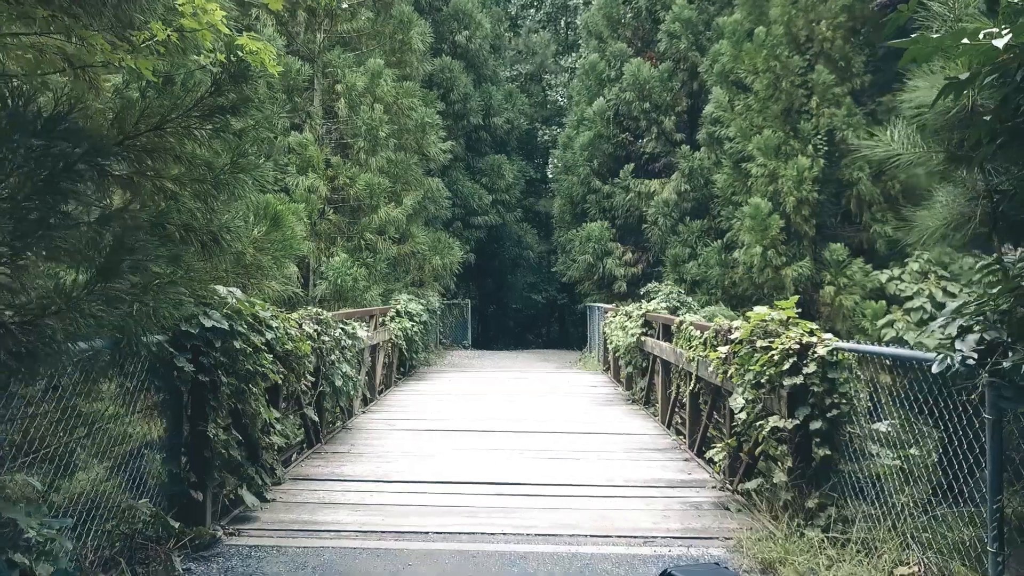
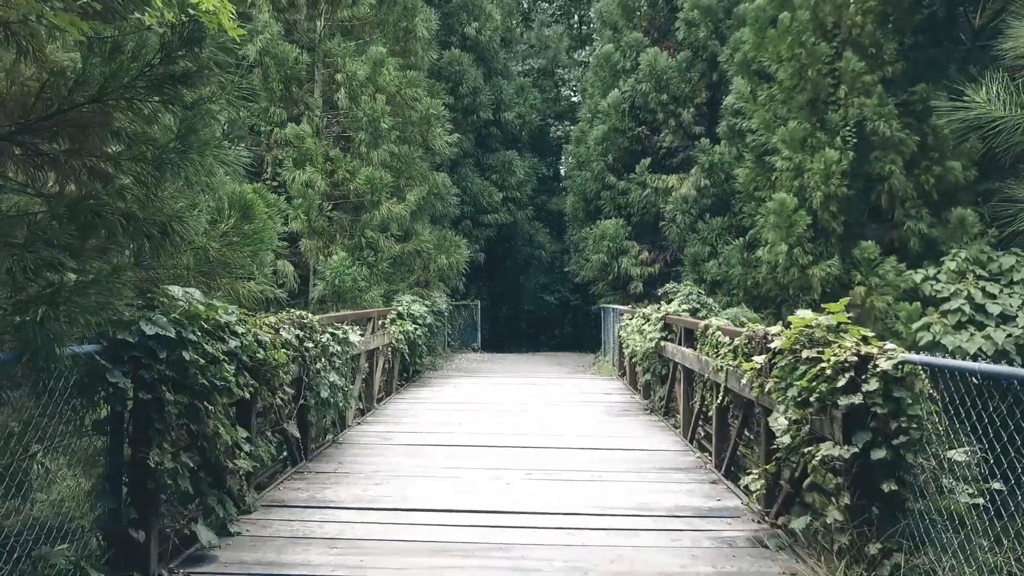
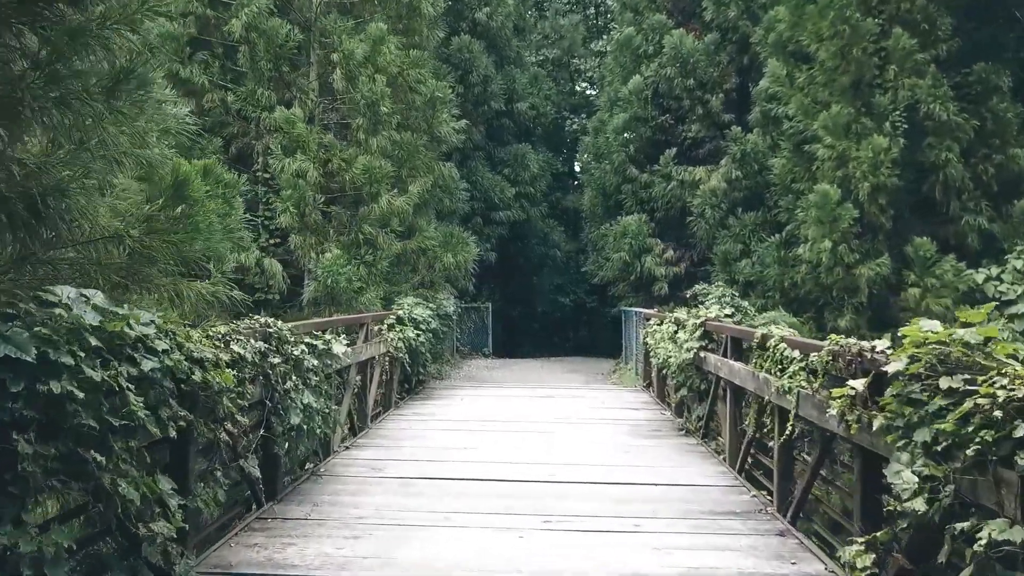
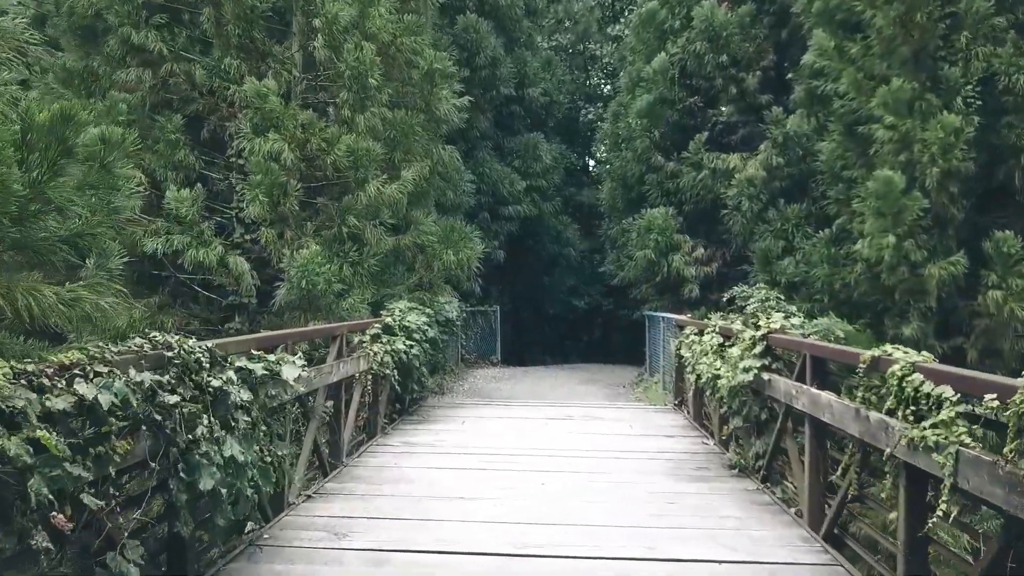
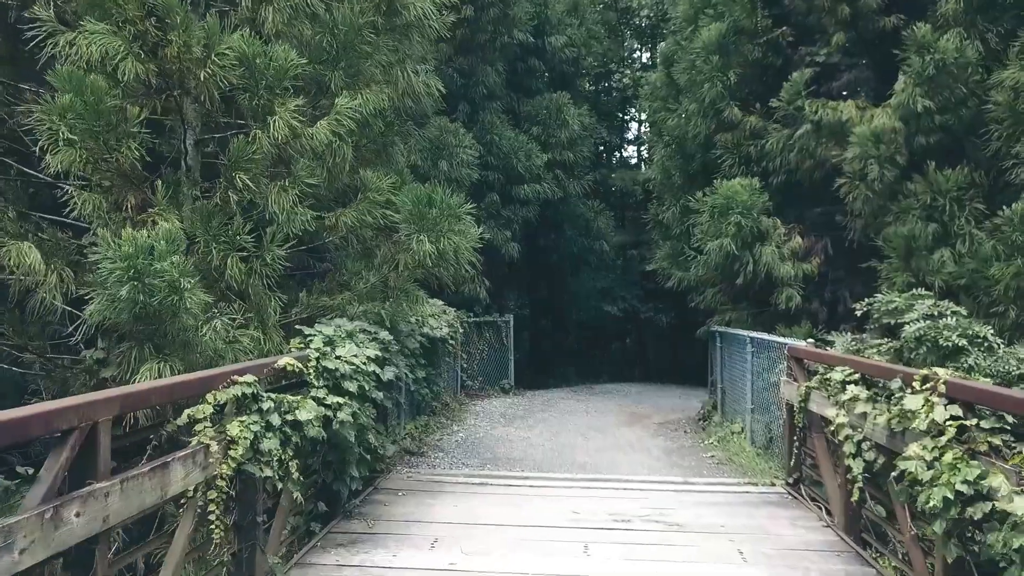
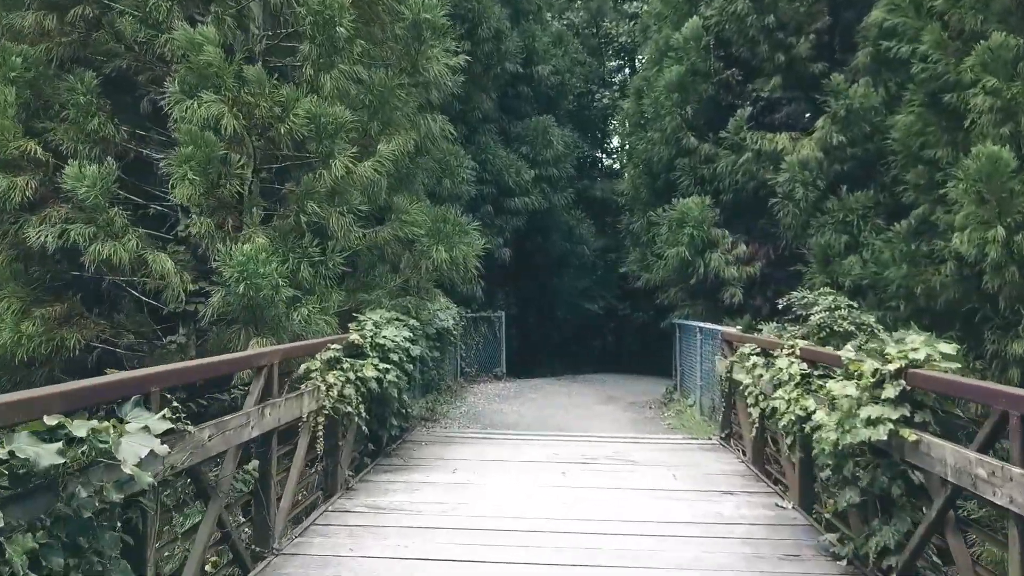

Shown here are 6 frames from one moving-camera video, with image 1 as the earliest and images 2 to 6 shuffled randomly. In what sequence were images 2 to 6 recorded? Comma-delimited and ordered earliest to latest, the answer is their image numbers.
2, 3, 4, 6, 5
